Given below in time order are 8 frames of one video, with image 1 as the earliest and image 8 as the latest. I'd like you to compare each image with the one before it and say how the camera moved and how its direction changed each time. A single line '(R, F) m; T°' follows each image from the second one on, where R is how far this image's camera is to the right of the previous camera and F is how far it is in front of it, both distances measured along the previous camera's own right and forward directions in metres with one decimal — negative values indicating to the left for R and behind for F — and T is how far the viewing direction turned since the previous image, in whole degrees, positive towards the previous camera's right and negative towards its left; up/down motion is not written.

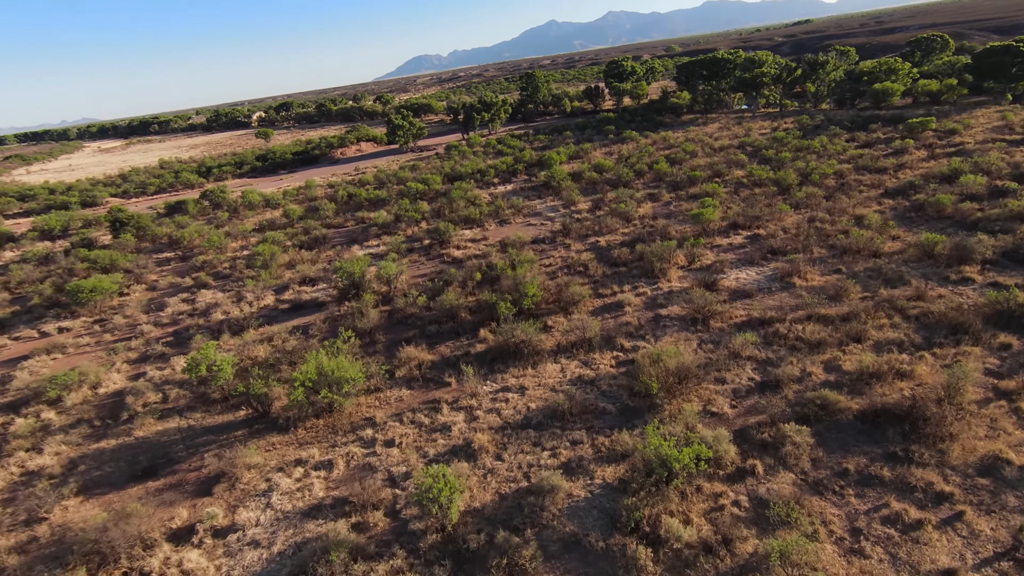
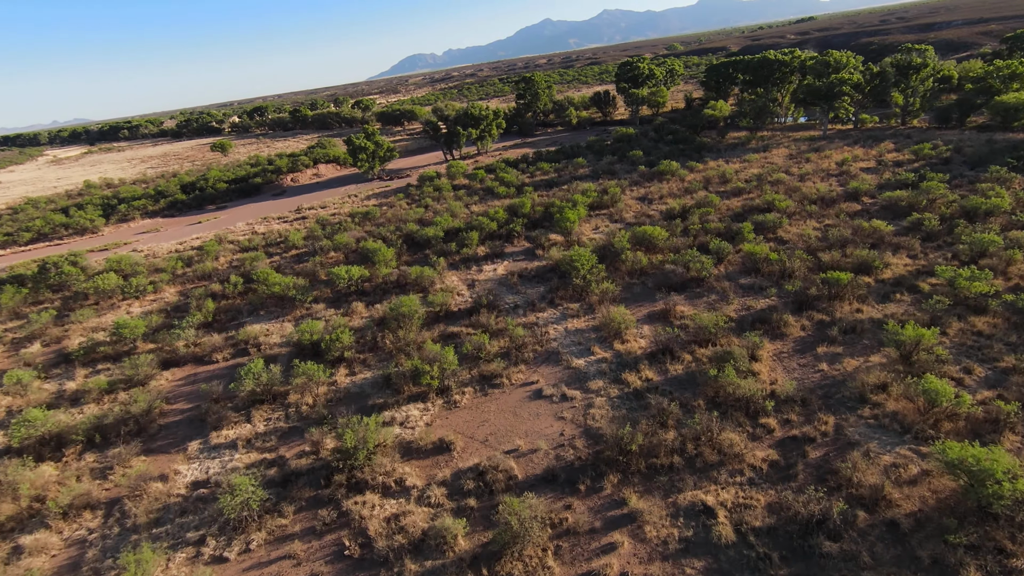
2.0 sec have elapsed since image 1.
(+0.1, +10.4) m; 0°
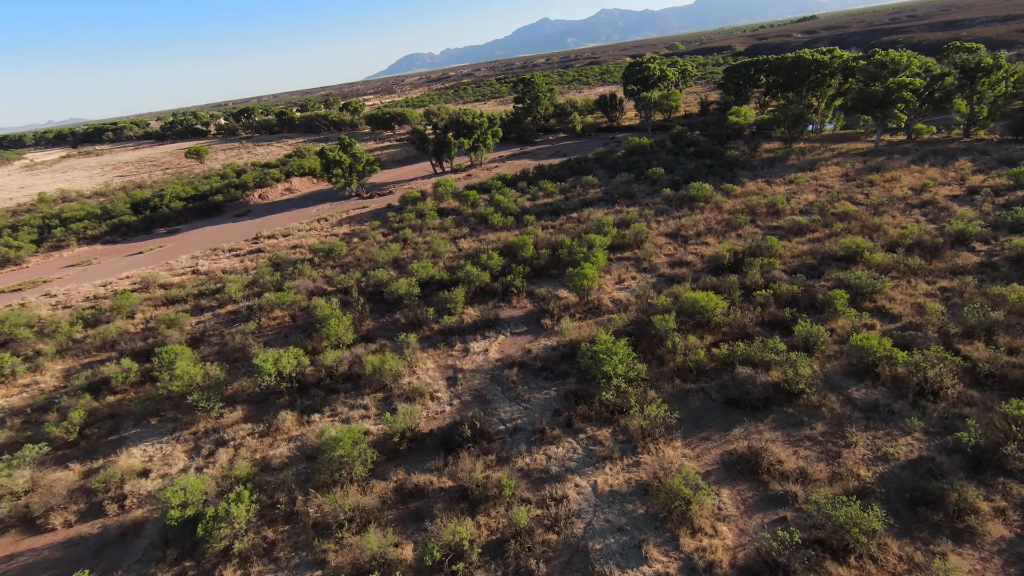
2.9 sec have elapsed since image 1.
(0.0, +4.9) m; 0°
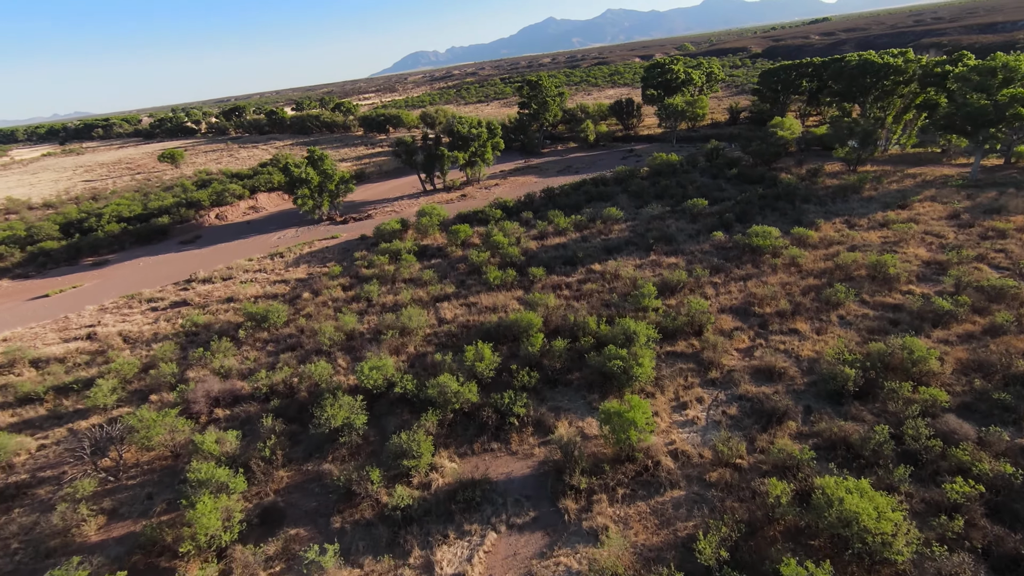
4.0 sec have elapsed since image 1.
(0.0, +5.6) m; 0°
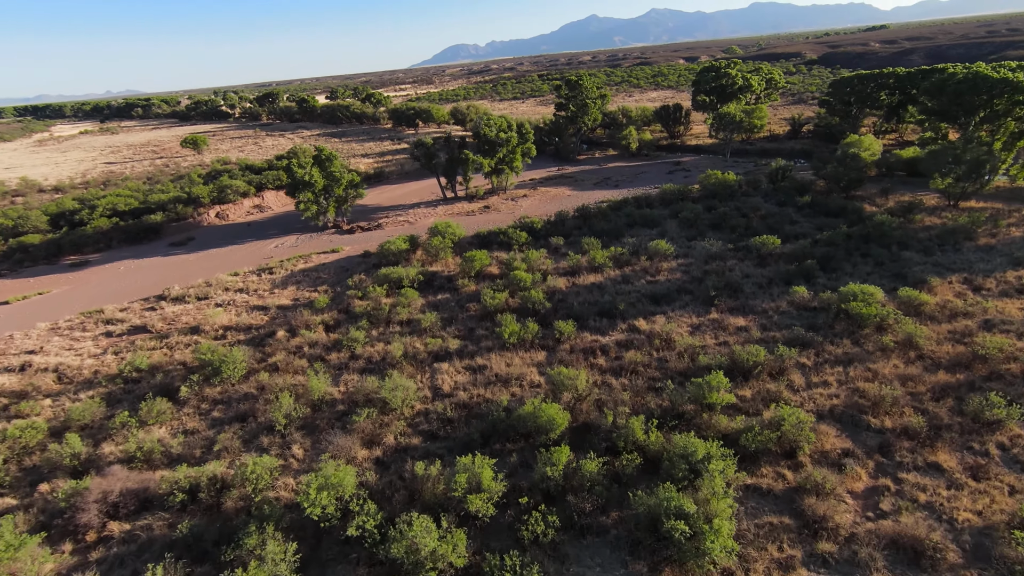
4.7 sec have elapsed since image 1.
(0.0, +3.5) m; -3°
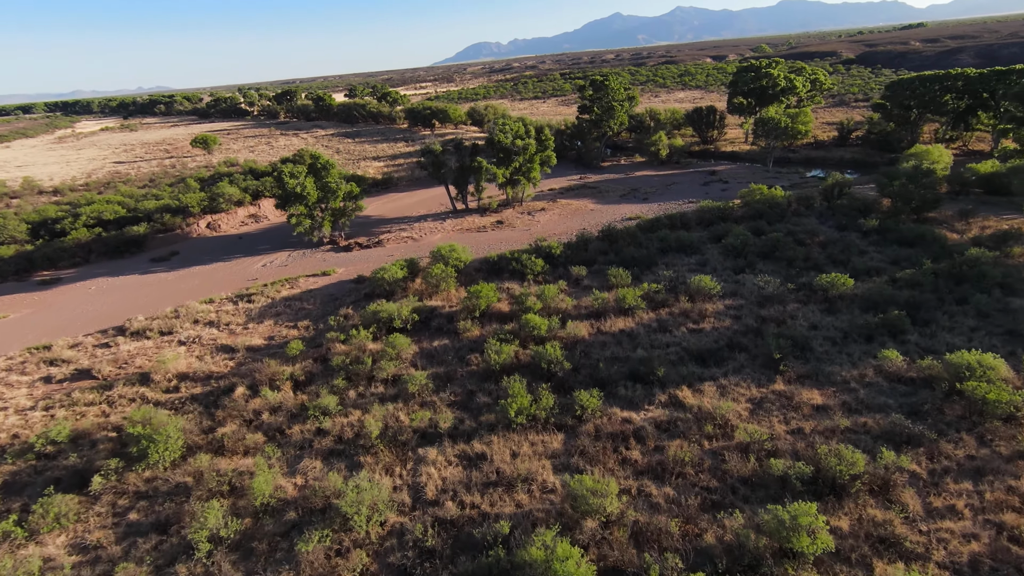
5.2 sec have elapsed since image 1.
(+0.1, +2.8) m; -2°
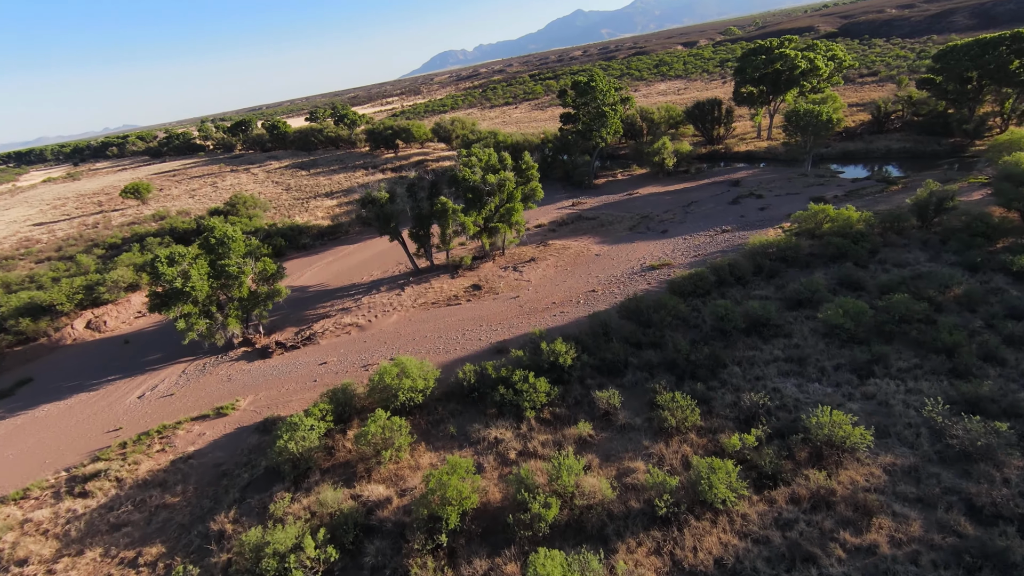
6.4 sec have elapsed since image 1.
(+0.3, +6.3) m; +1°
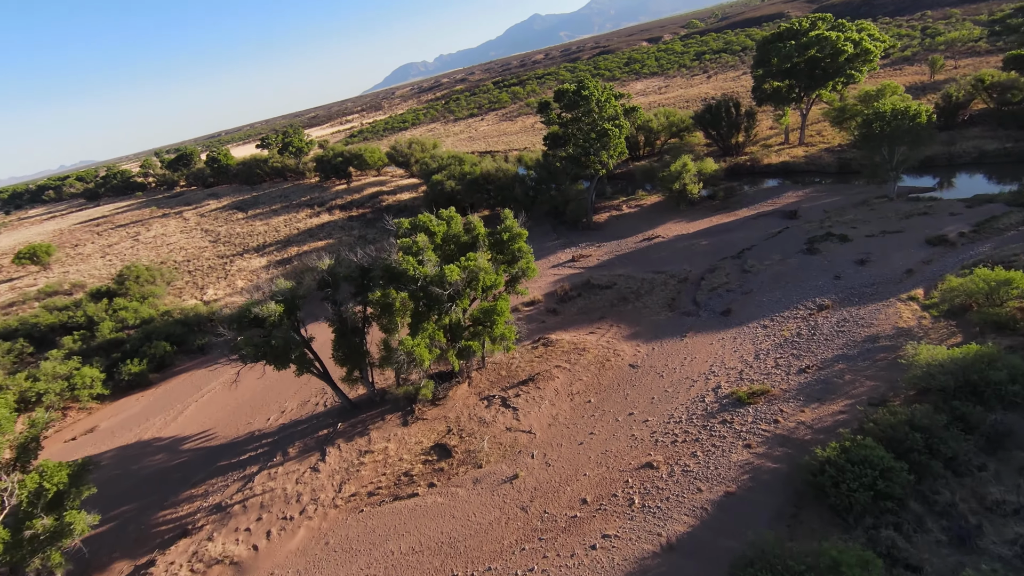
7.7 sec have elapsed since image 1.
(0.0, +7.2) m; +2°
